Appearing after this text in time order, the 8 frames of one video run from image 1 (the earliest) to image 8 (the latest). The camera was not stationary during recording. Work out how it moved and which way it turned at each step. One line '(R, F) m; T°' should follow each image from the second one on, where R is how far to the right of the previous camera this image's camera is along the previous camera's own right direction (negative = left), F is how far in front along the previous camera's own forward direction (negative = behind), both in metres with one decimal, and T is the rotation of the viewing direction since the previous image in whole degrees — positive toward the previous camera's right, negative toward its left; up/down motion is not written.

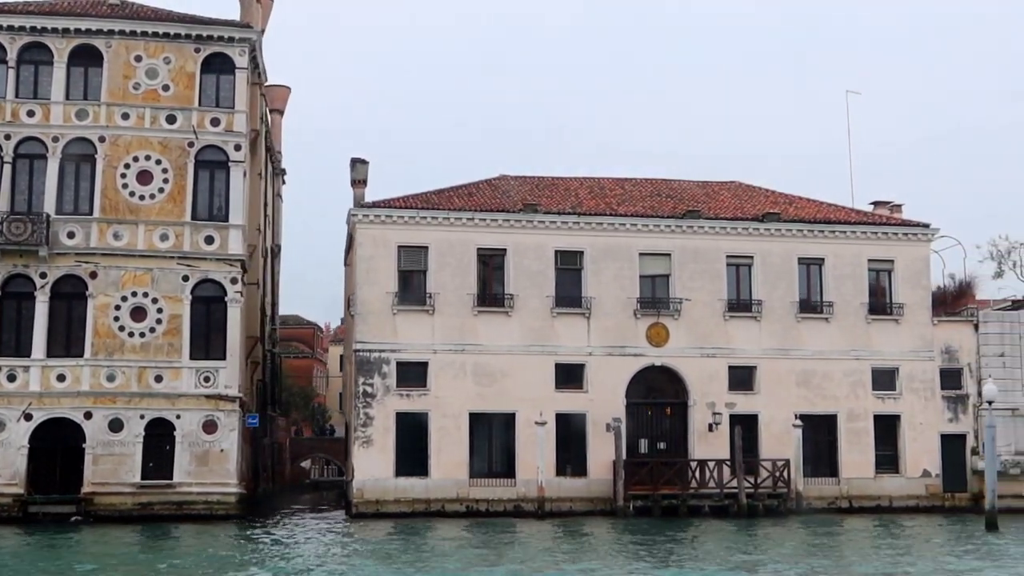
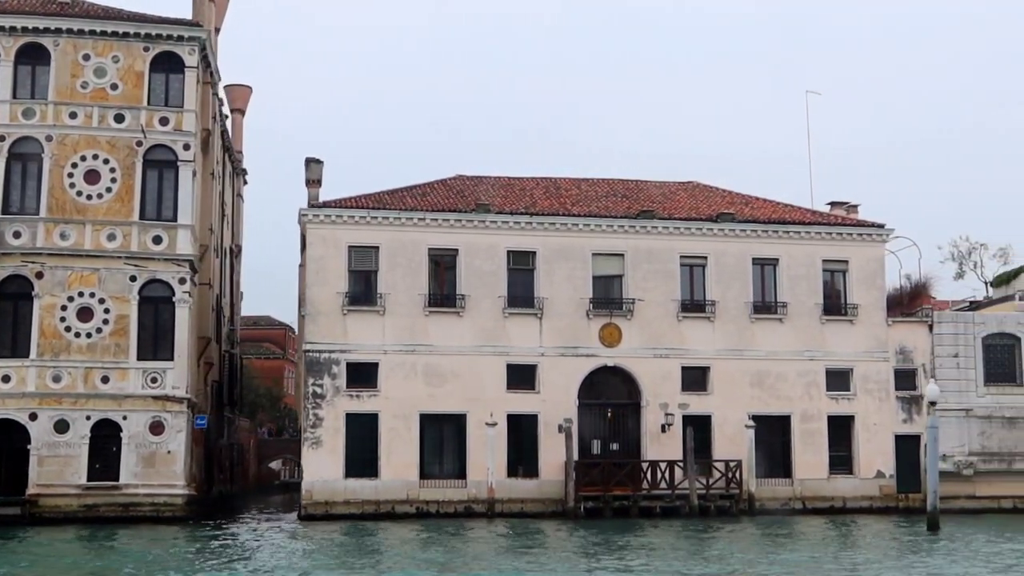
(+0.9, +0.2) m; +1°
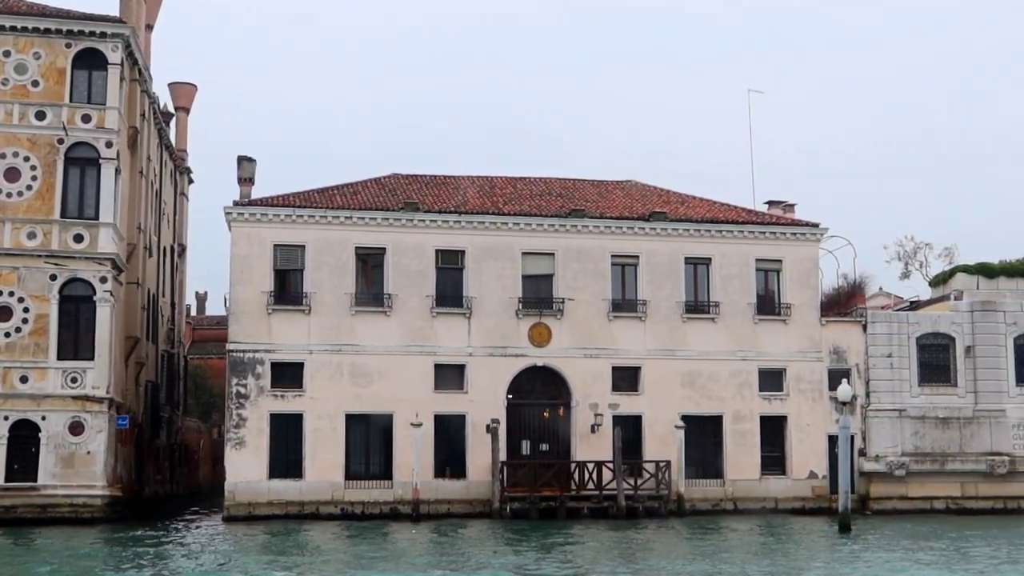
(+1.6, +0.3) m; 0°
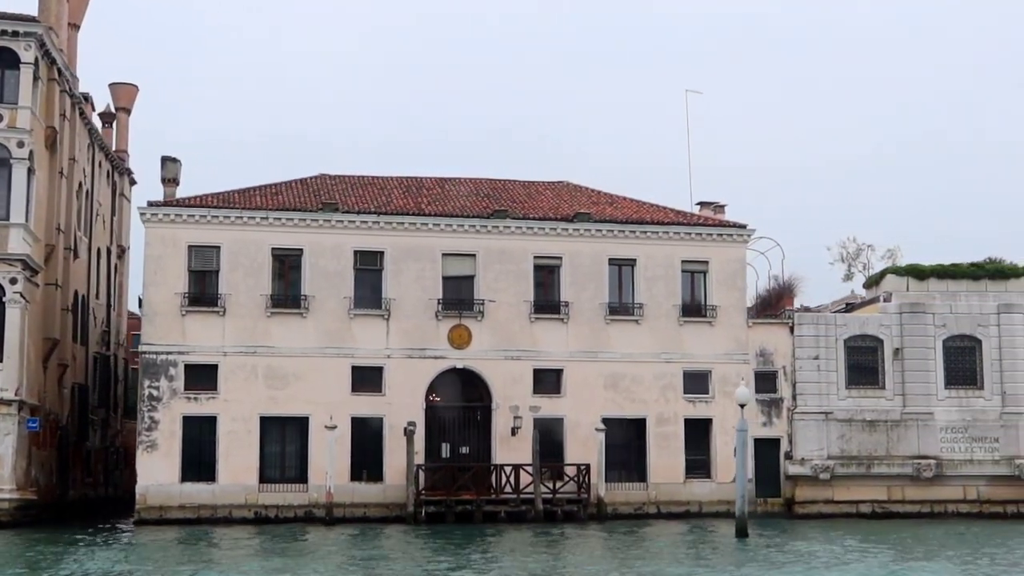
(+2.1, +0.4) m; 0°
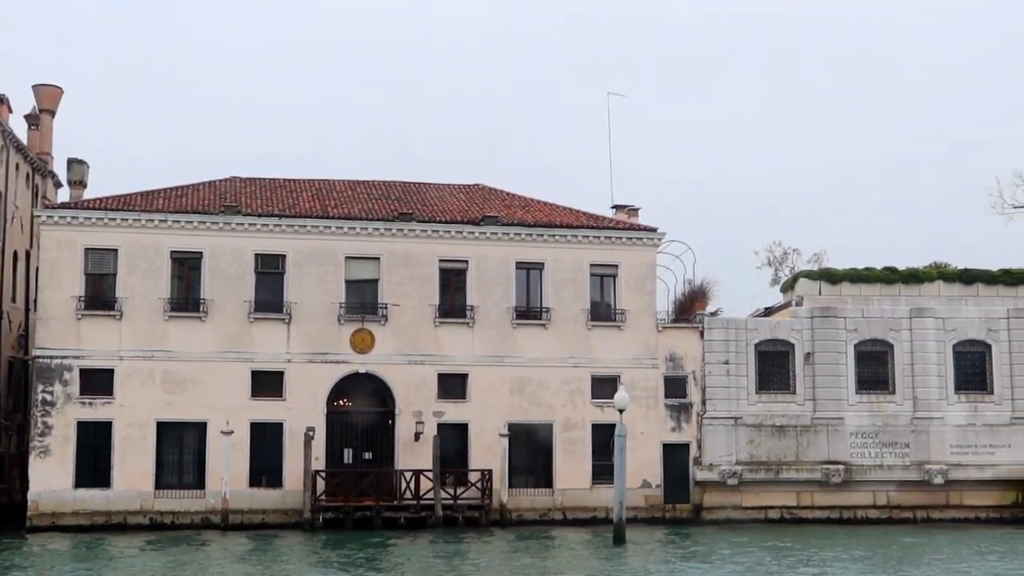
(+2.2, +0.4) m; 0°
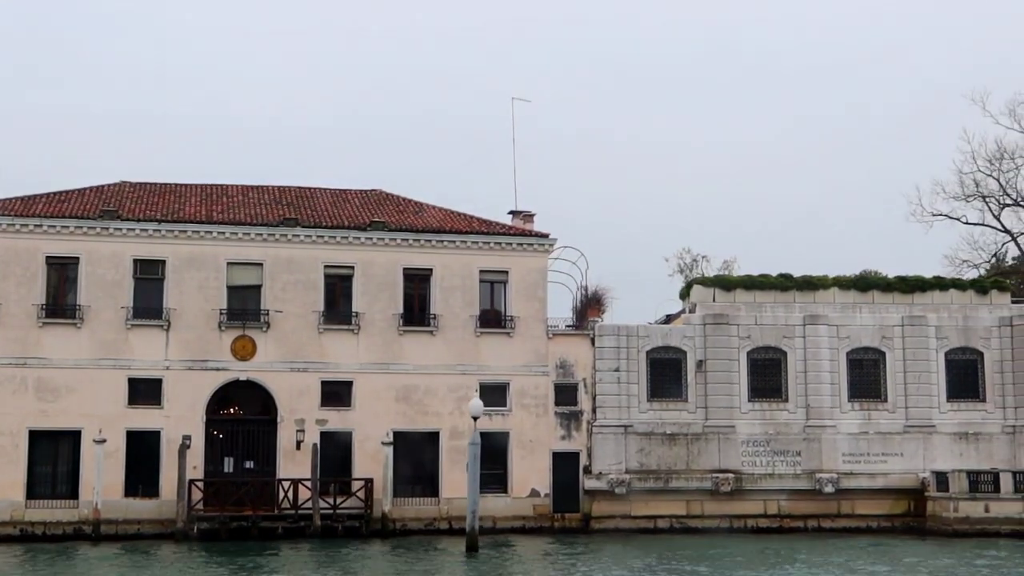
(+2.4, +0.5) m; +1°
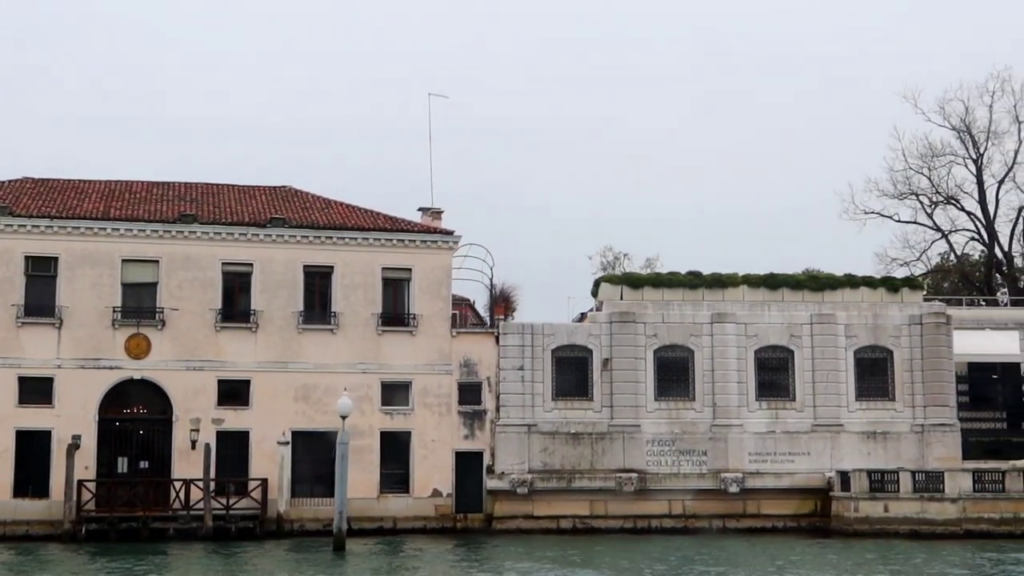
(+2.2, +0.4) m; +1°
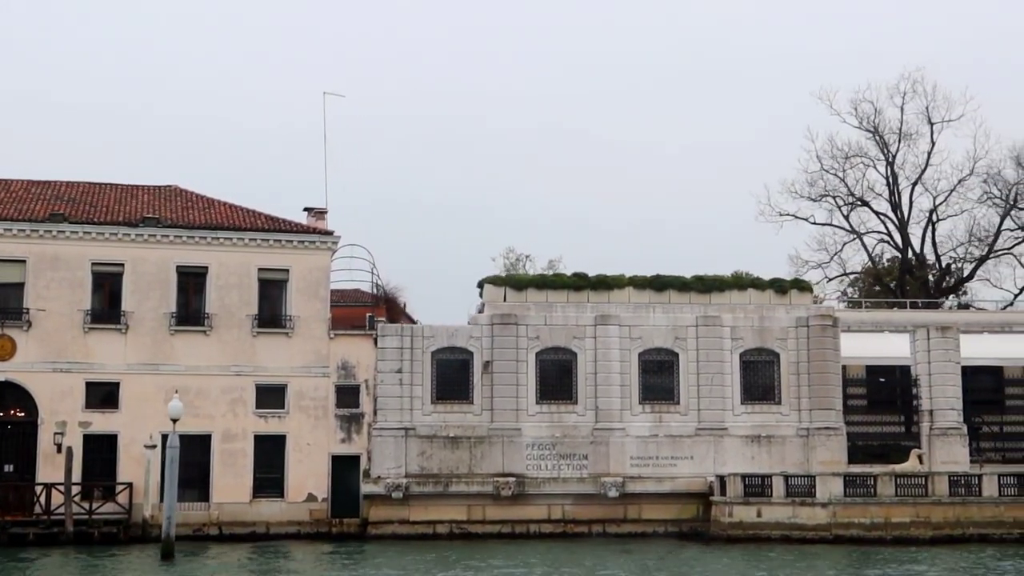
(+2.7, +0.5) m; +1°
